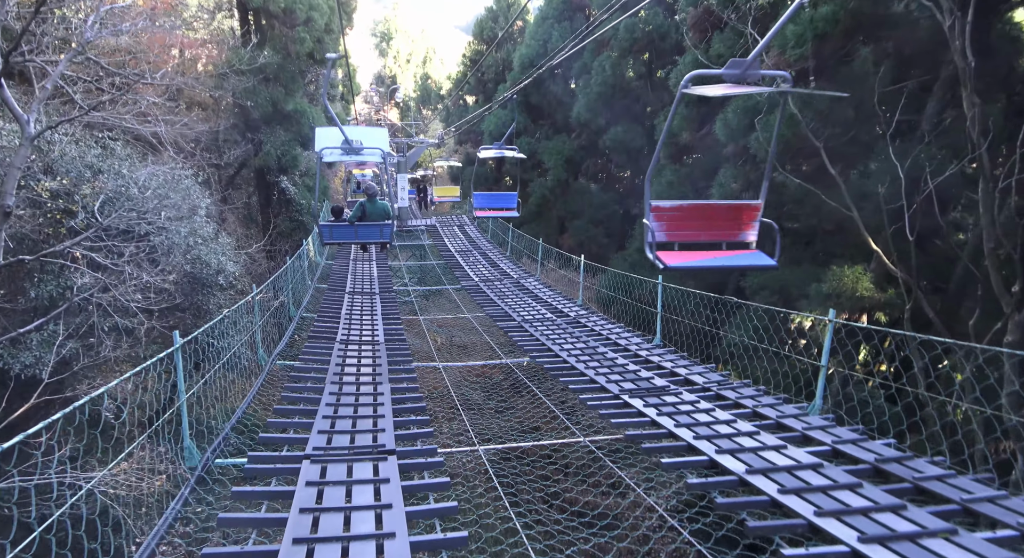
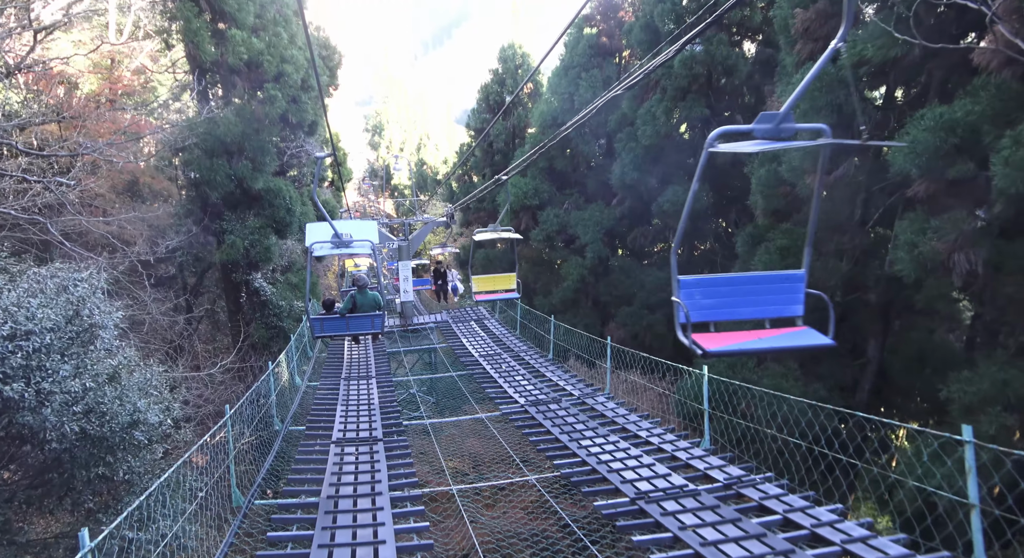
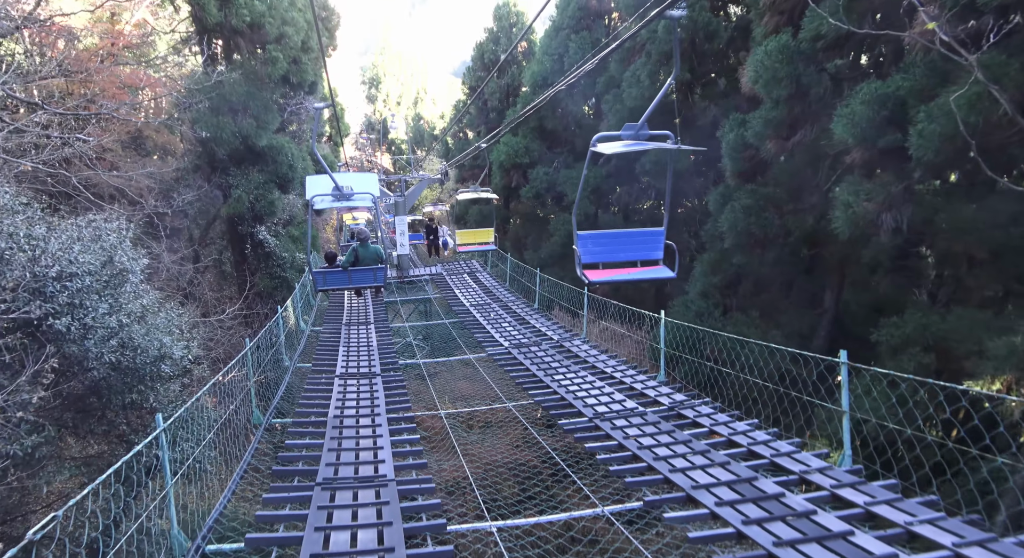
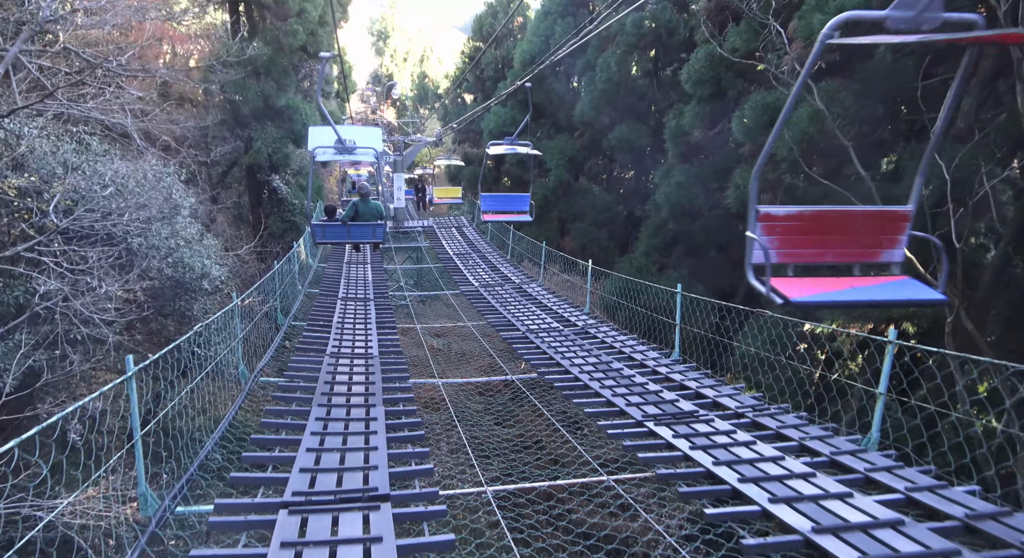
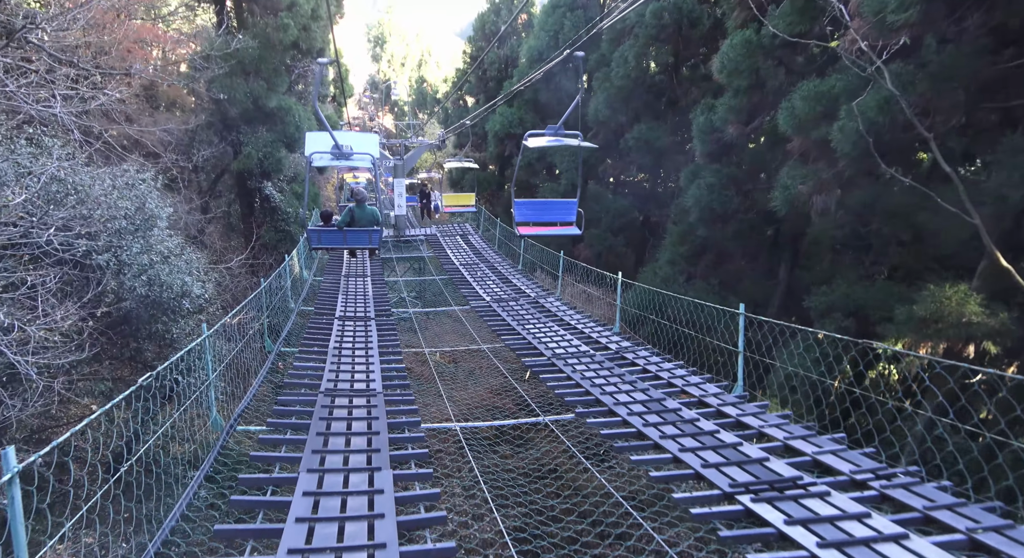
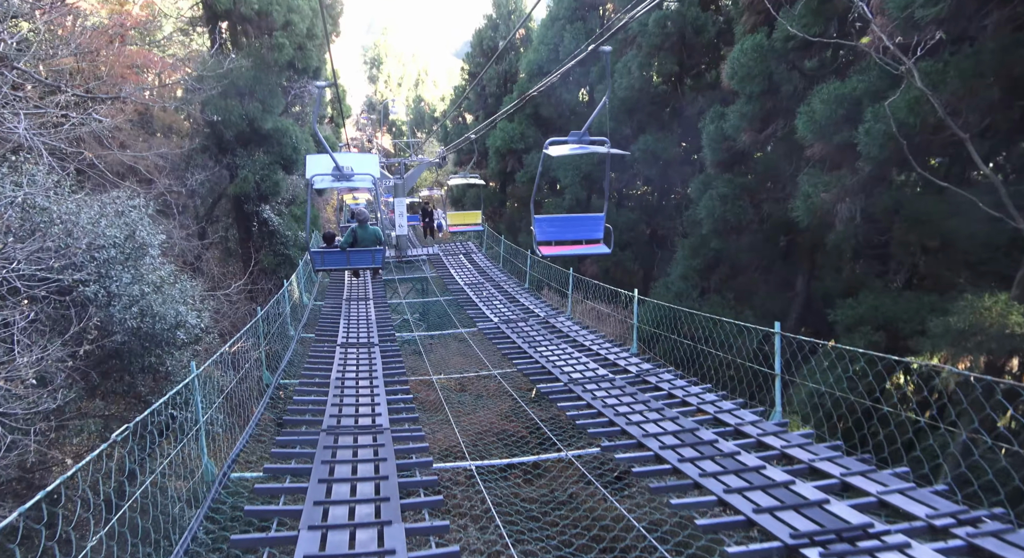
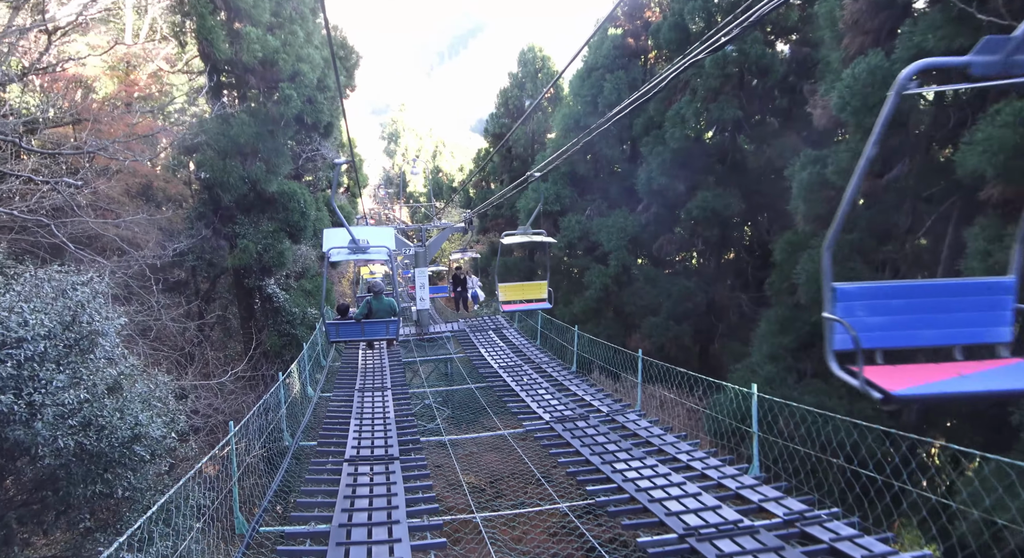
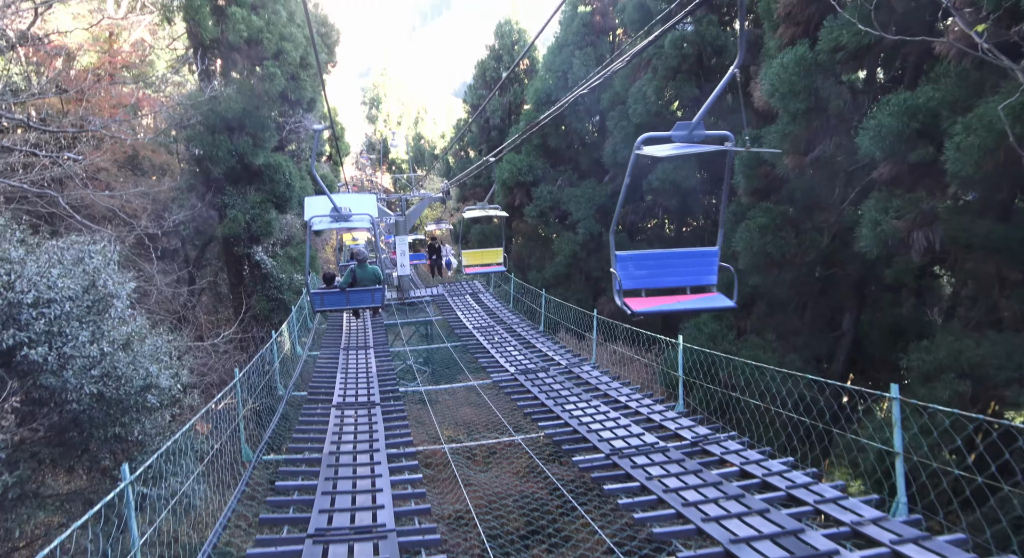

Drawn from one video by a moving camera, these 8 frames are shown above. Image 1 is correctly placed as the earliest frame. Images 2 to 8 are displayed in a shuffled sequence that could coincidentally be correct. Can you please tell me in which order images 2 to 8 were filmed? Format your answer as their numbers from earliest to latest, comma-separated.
4, 5, 6, 3, 8, 2, 7
